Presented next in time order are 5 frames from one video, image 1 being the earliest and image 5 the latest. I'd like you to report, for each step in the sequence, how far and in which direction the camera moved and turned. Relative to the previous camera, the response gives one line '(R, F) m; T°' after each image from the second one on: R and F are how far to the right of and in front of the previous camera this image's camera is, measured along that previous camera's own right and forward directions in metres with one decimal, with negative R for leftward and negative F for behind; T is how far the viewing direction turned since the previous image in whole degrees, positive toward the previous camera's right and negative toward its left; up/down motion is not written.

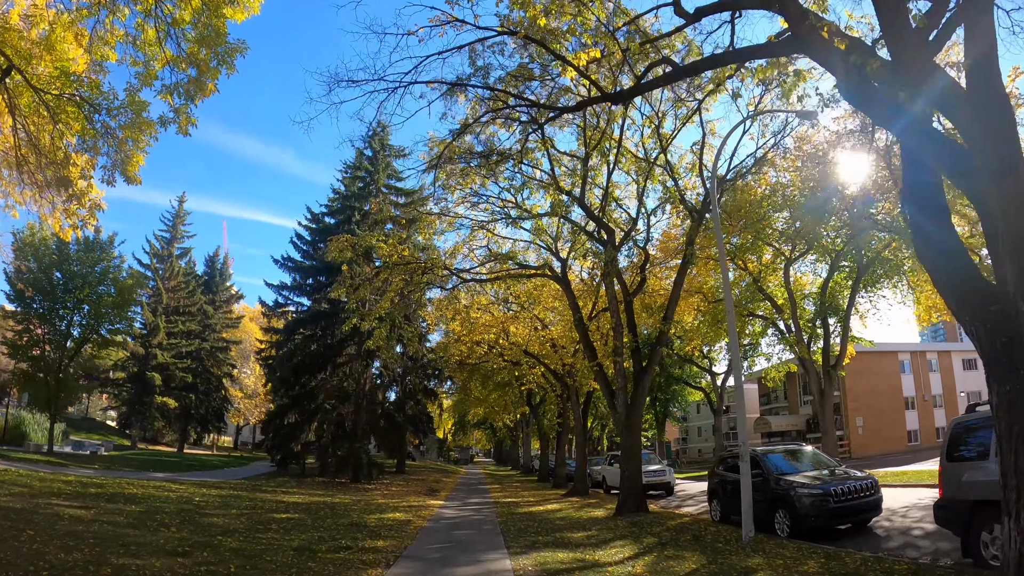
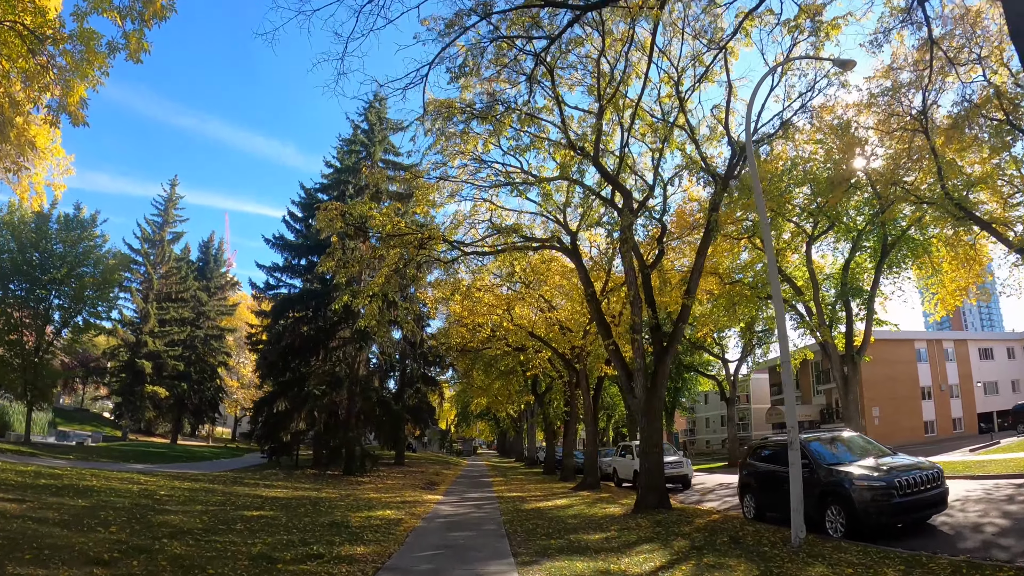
(-0.1, +1.5) m; 0°
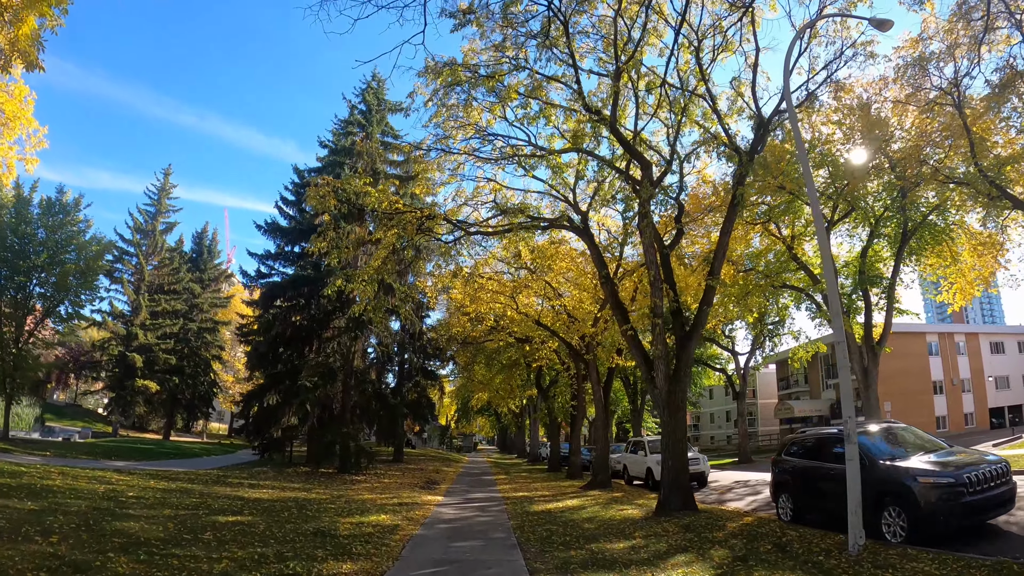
(-0.2, +1.2) m; 0°
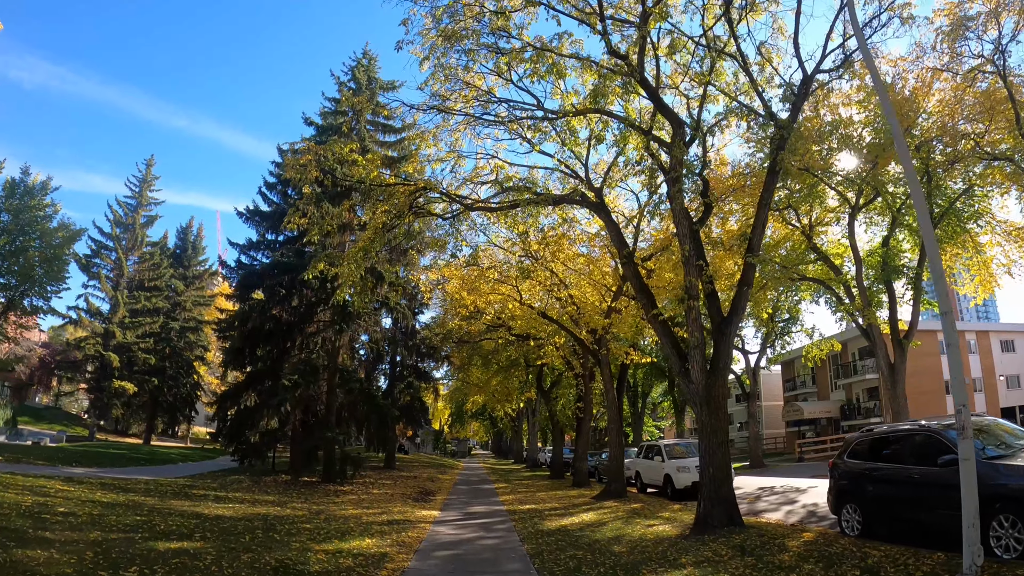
(-0.3, +1.7) m; +1°
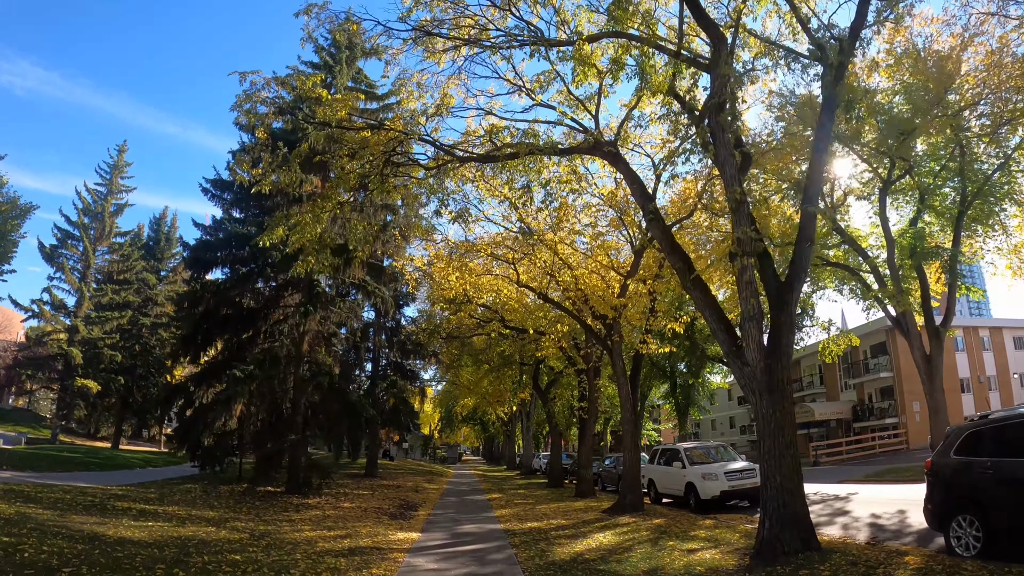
(-0.1, +2.2) m; +1°
